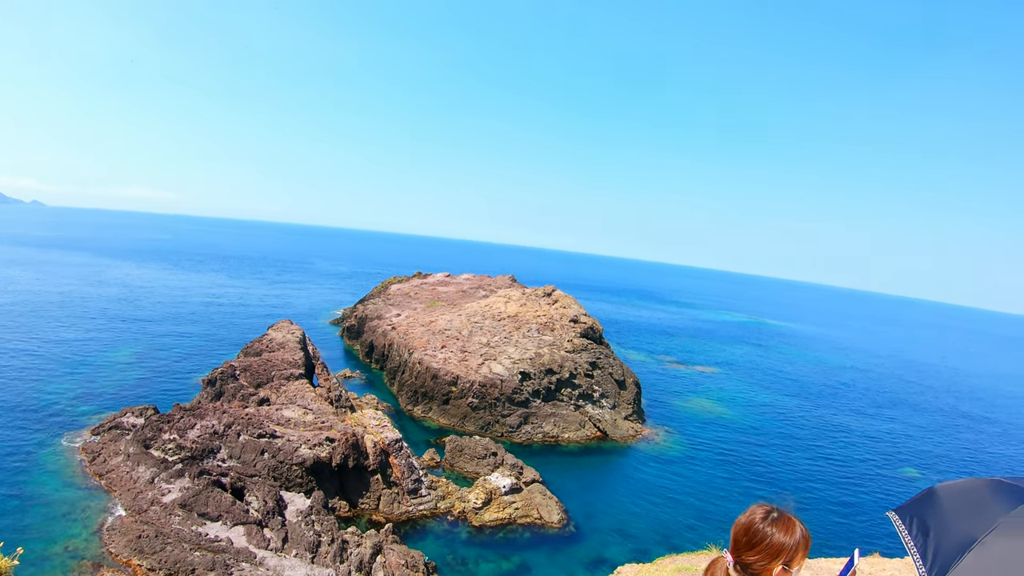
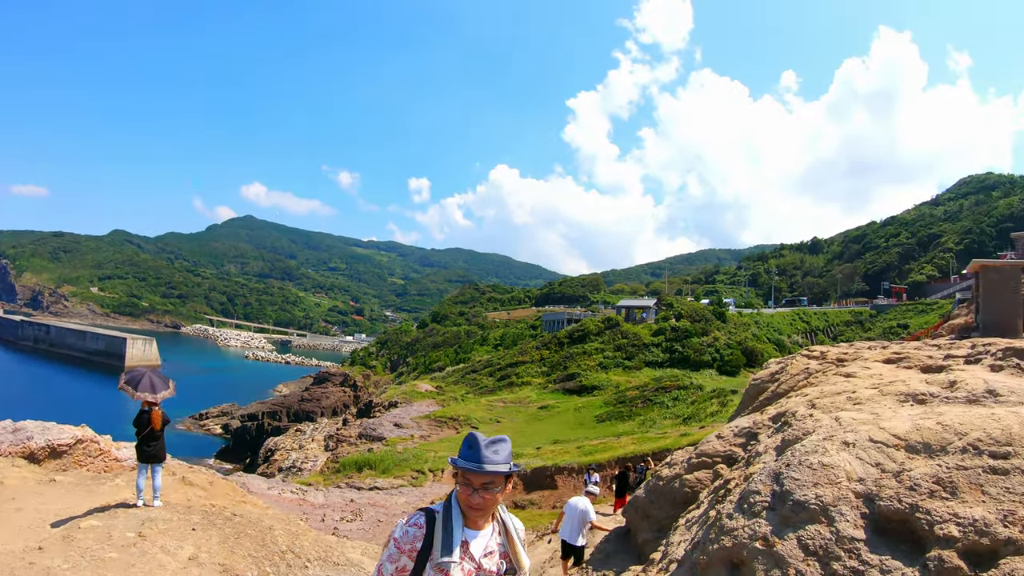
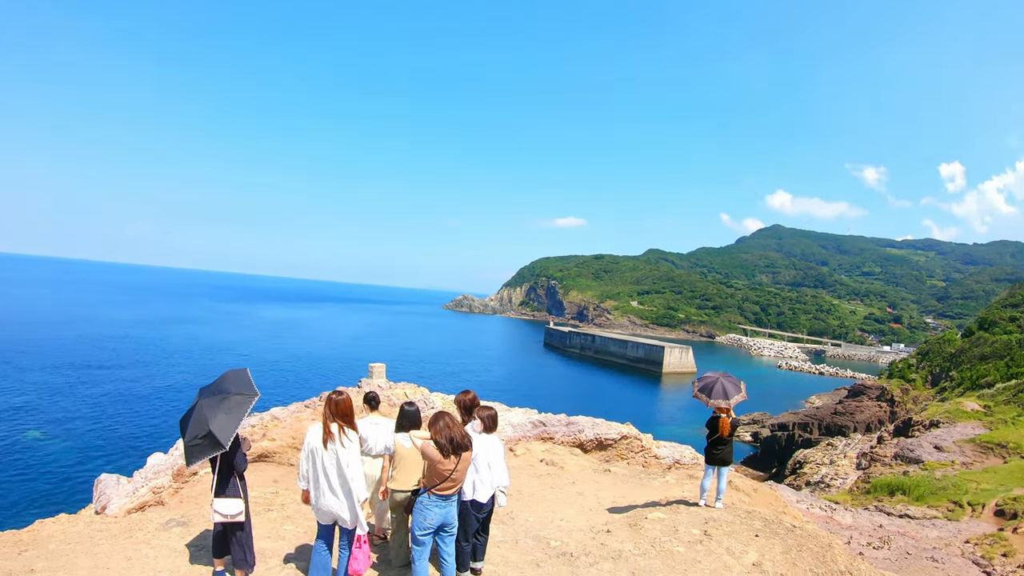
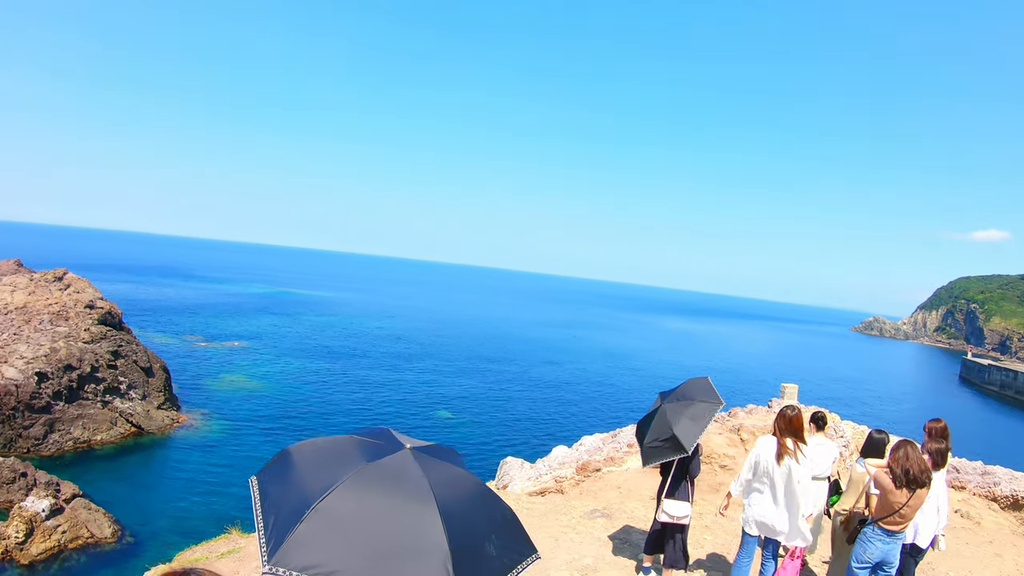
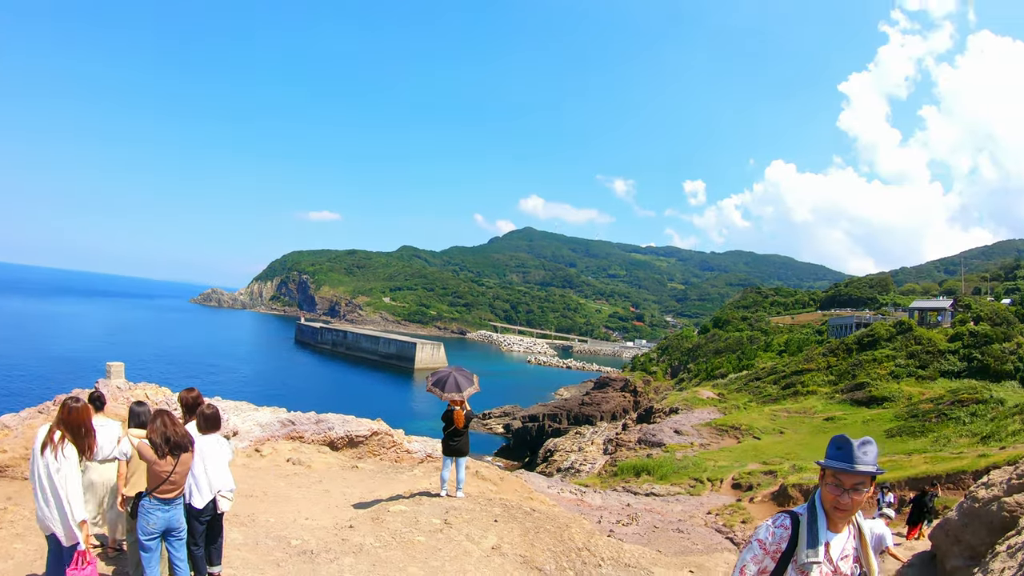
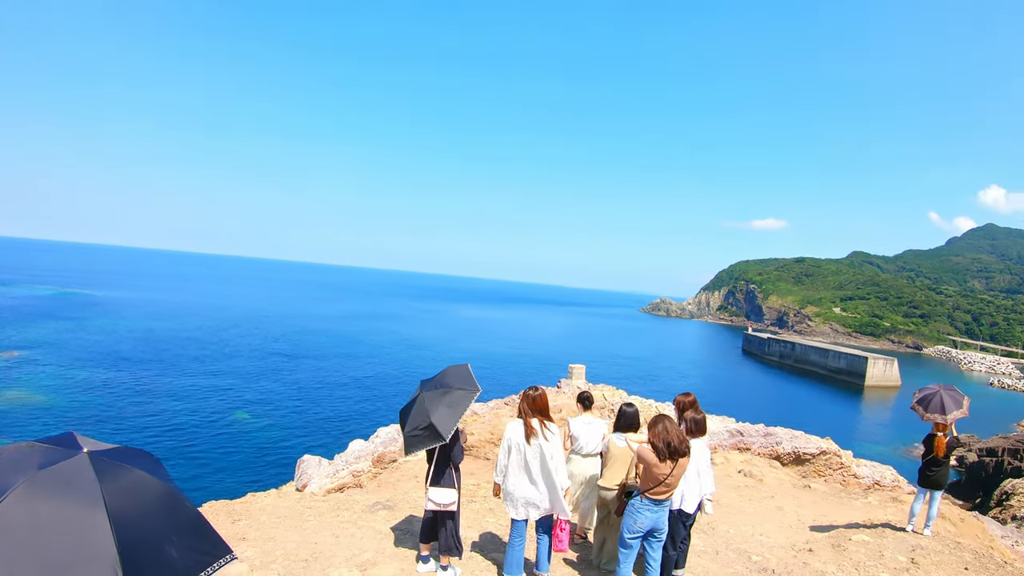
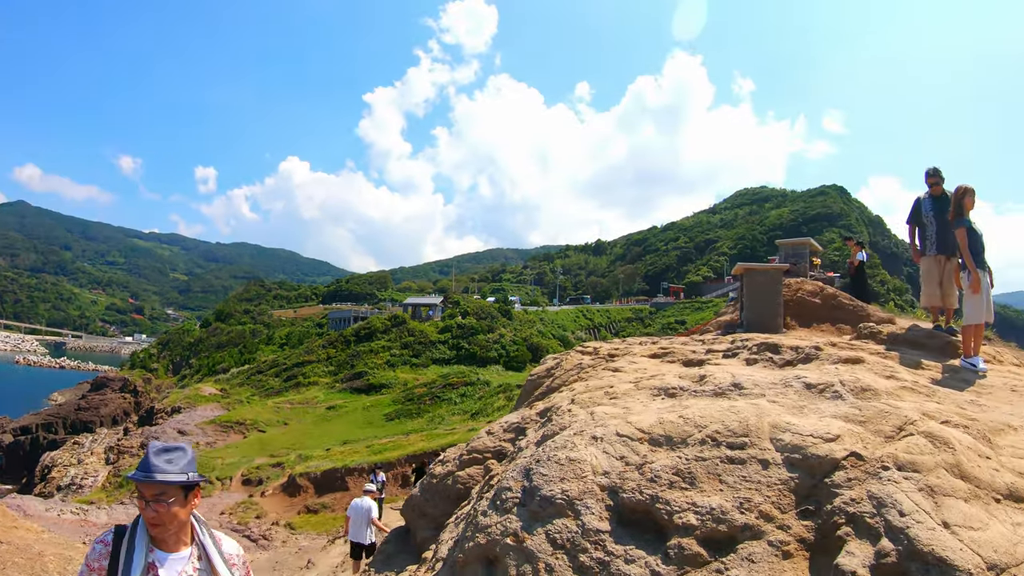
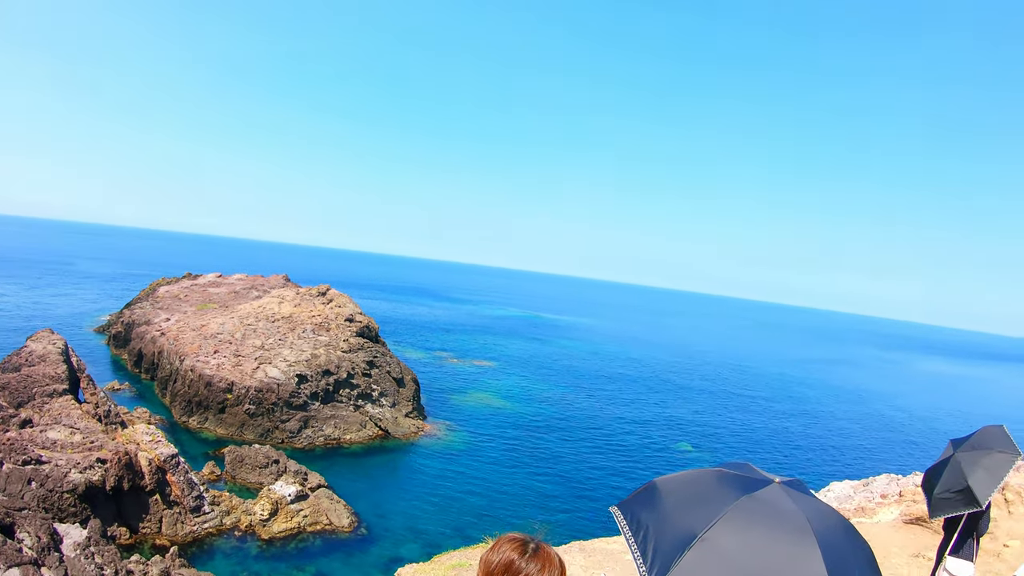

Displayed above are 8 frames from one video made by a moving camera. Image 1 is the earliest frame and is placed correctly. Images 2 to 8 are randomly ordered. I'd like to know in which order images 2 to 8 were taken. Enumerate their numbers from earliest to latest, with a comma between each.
8, 4, 6, 3, 5, 2, 7
